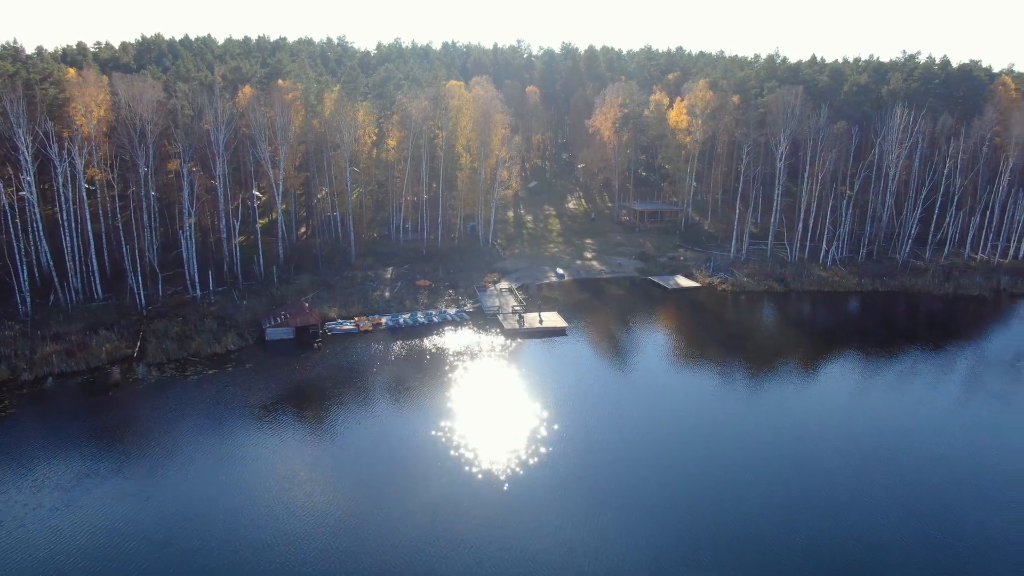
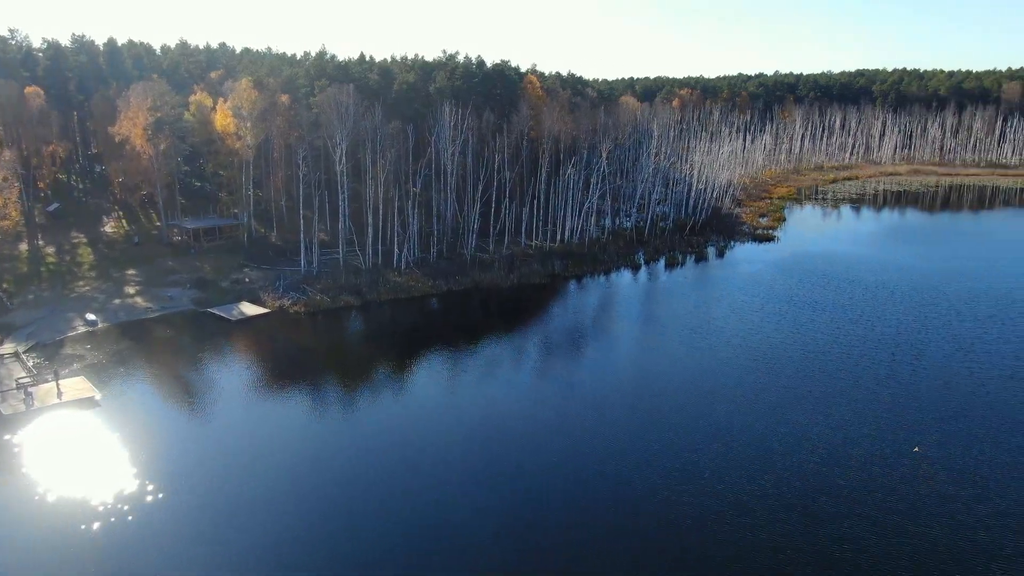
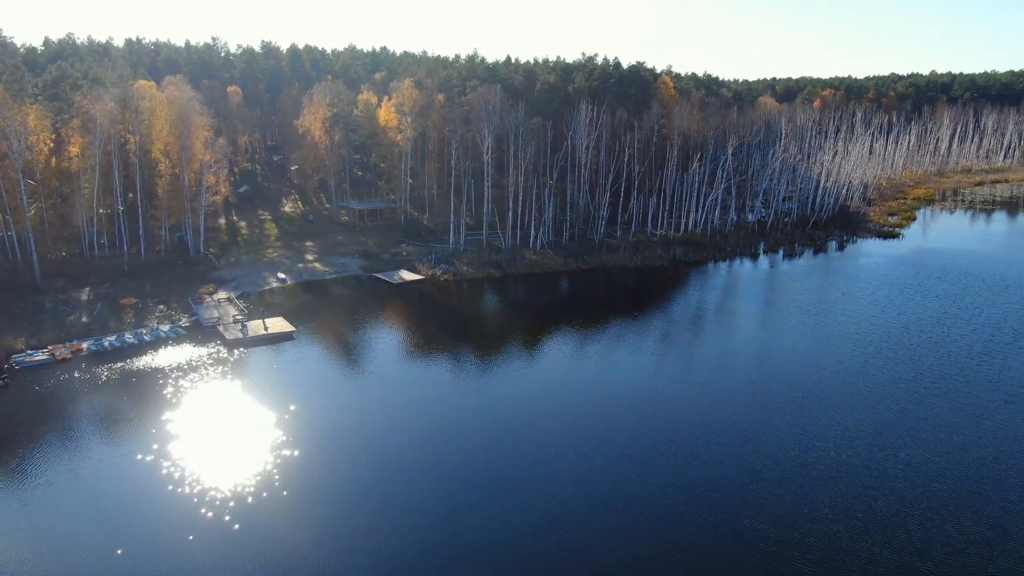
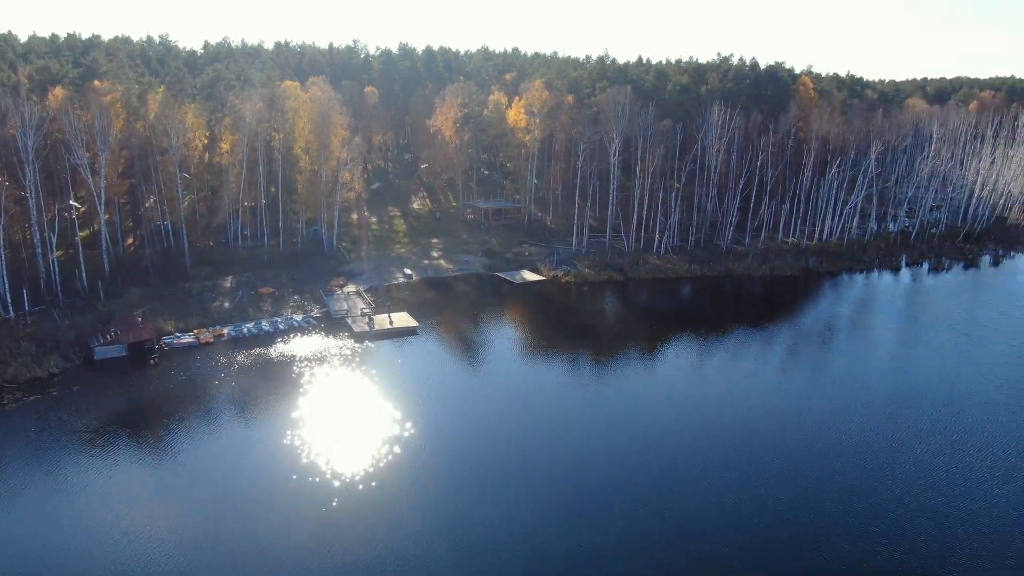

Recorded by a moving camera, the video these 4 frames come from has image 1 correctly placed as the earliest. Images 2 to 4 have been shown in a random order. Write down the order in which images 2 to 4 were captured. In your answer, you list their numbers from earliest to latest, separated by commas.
4, 3, 2
